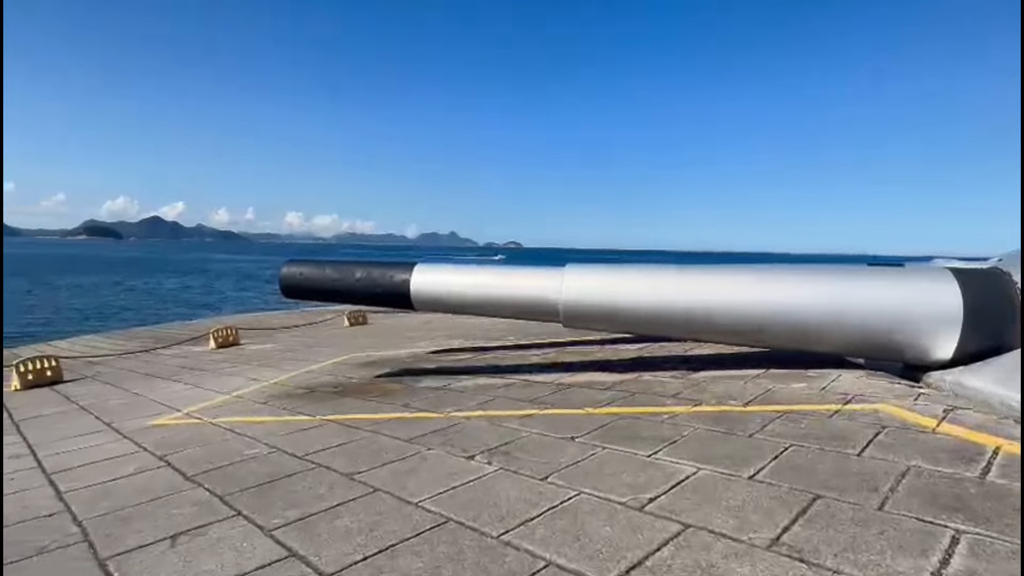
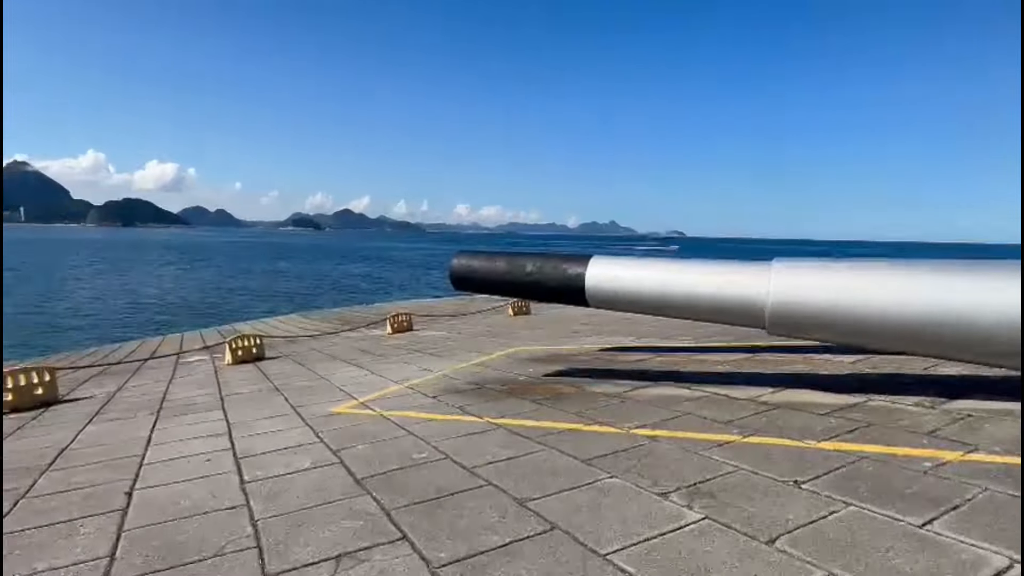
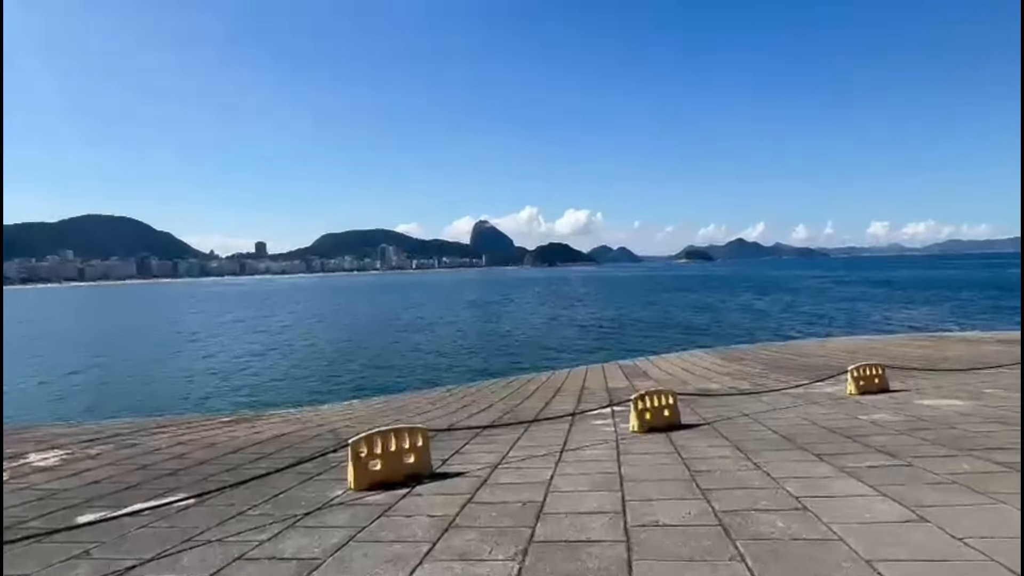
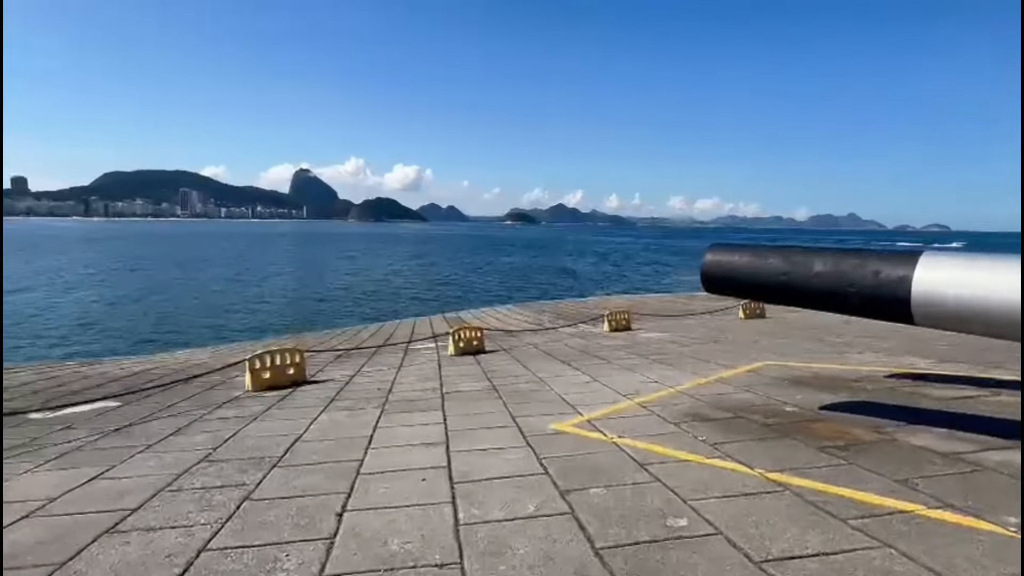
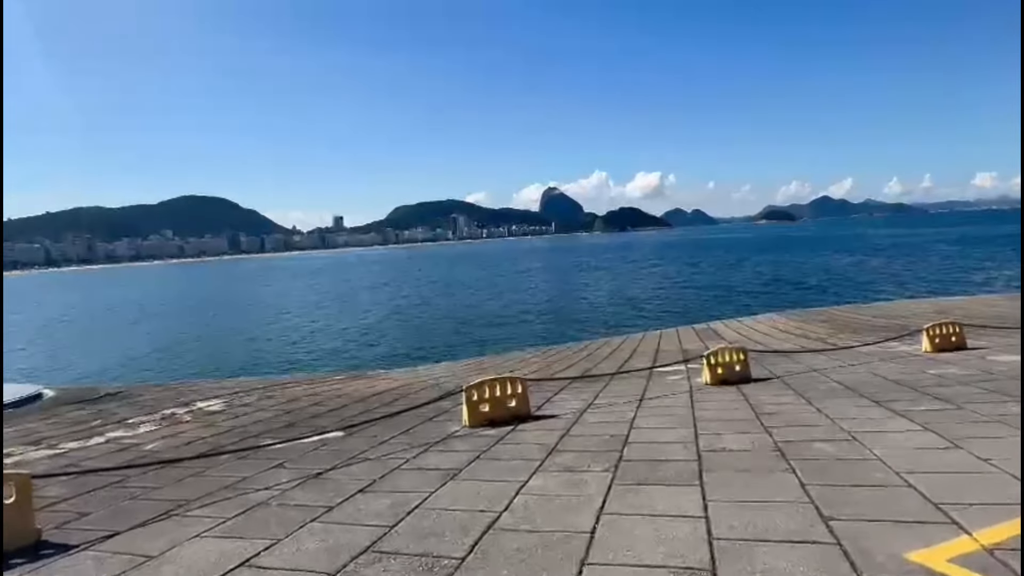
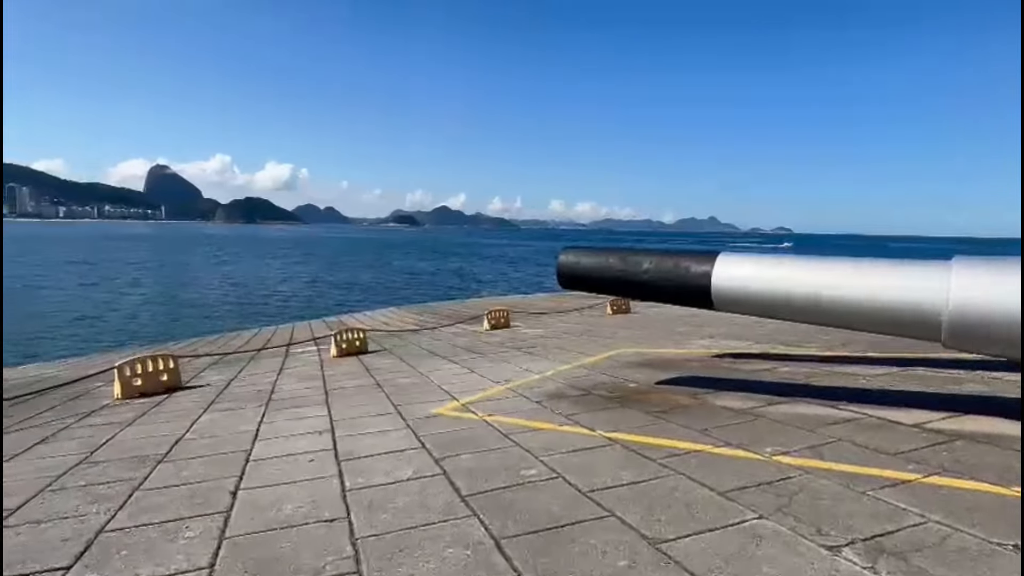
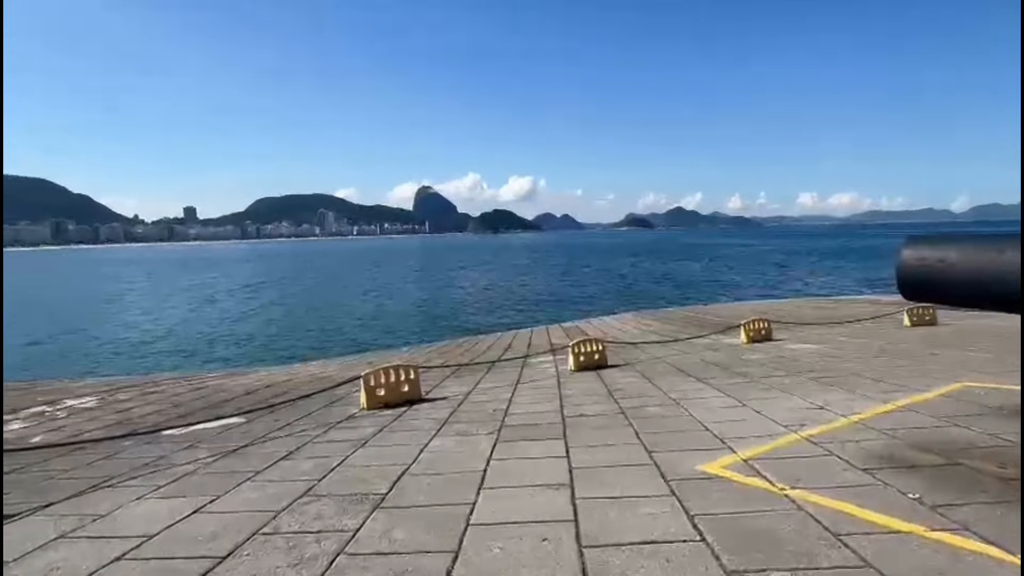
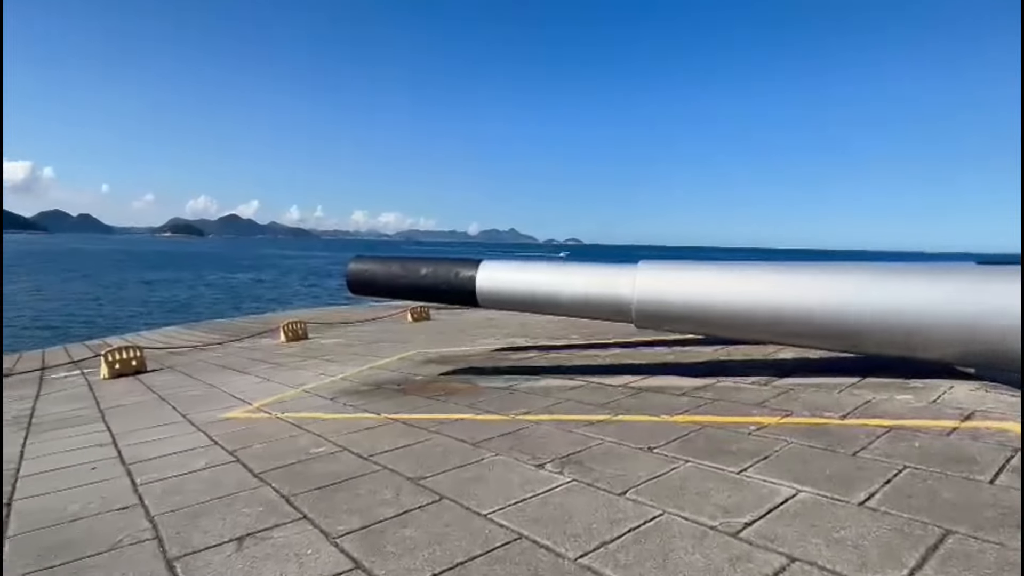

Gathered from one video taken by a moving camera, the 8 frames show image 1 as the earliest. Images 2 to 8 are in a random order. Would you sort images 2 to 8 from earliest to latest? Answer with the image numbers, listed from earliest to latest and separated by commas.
8, 2, 6, 4, 7, 5, 3
